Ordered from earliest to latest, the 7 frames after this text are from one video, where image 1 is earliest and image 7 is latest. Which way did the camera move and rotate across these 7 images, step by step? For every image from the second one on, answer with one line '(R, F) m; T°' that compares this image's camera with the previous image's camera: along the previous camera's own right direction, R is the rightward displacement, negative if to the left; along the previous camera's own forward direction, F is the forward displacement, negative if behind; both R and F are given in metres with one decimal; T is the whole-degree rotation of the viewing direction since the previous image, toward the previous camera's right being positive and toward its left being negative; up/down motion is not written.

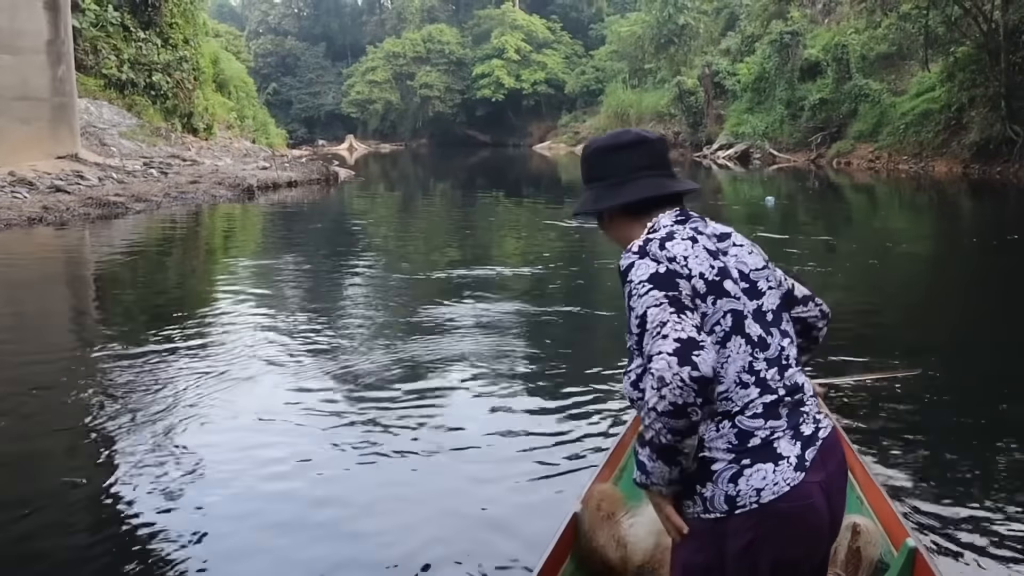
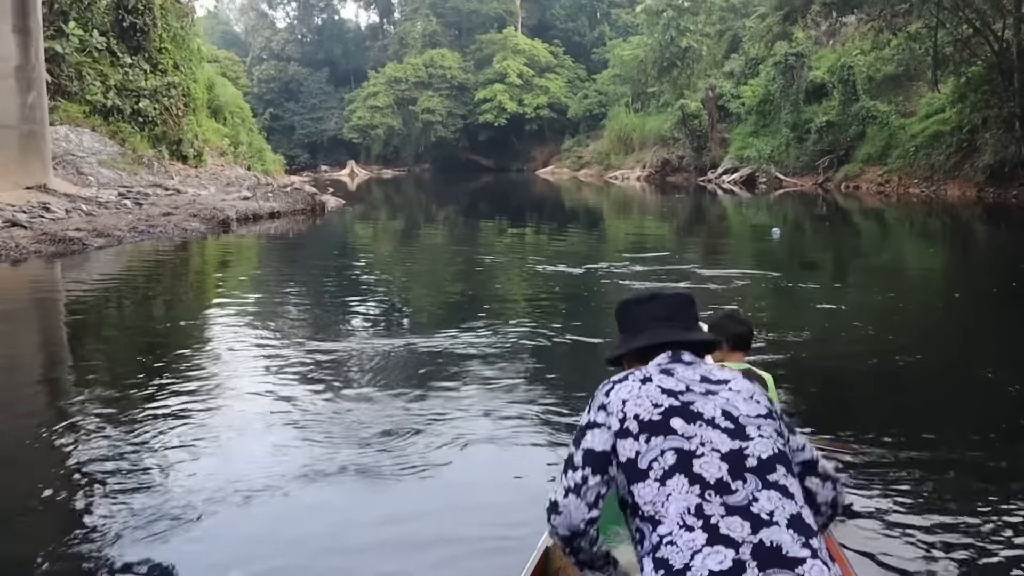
(+0.2, +0.6) m; 0°
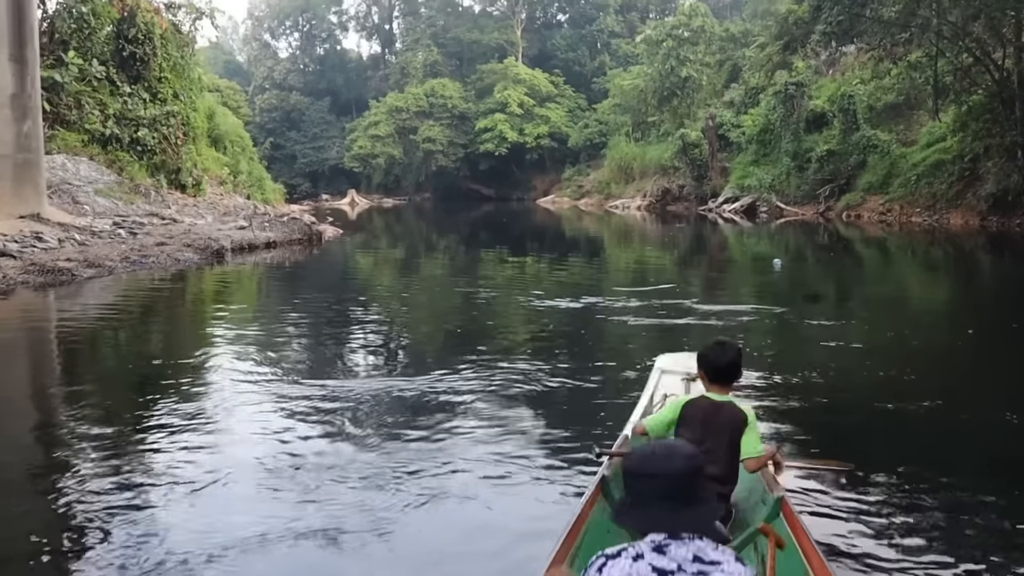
(0.0, +0.1) m; 0°
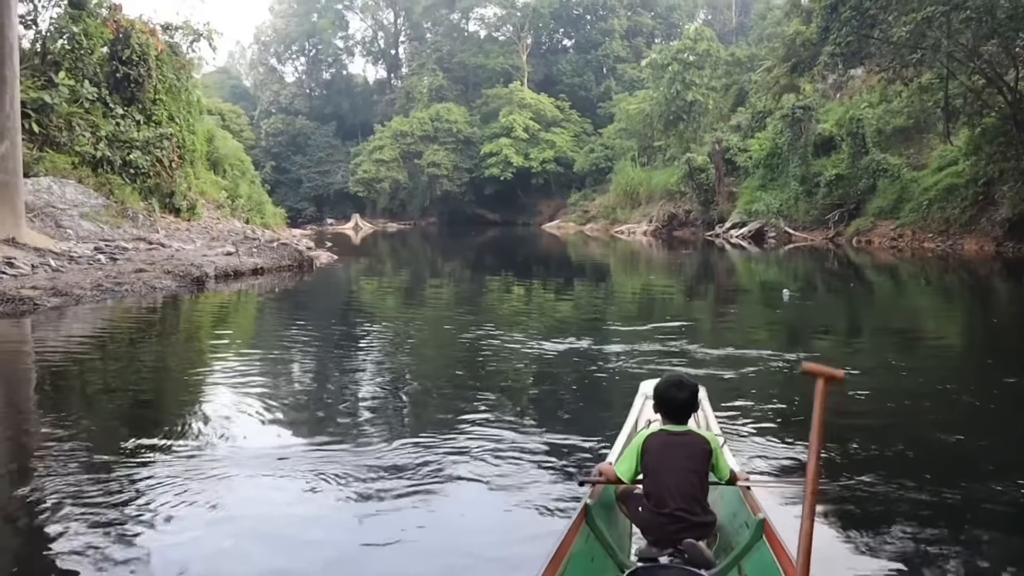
(+0.1, +0.5) m; 0°
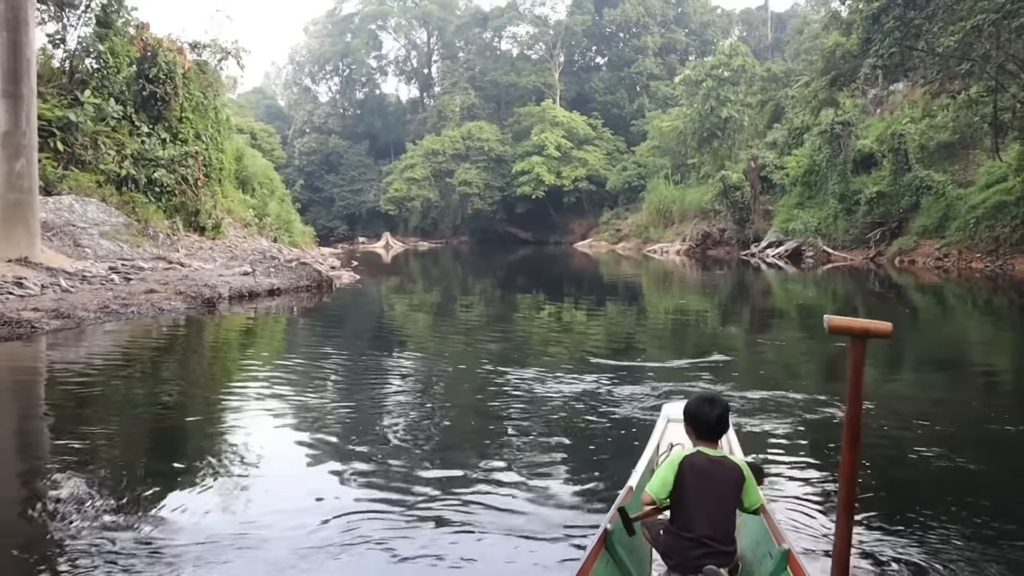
(+0.1, +0.4) m; -2°
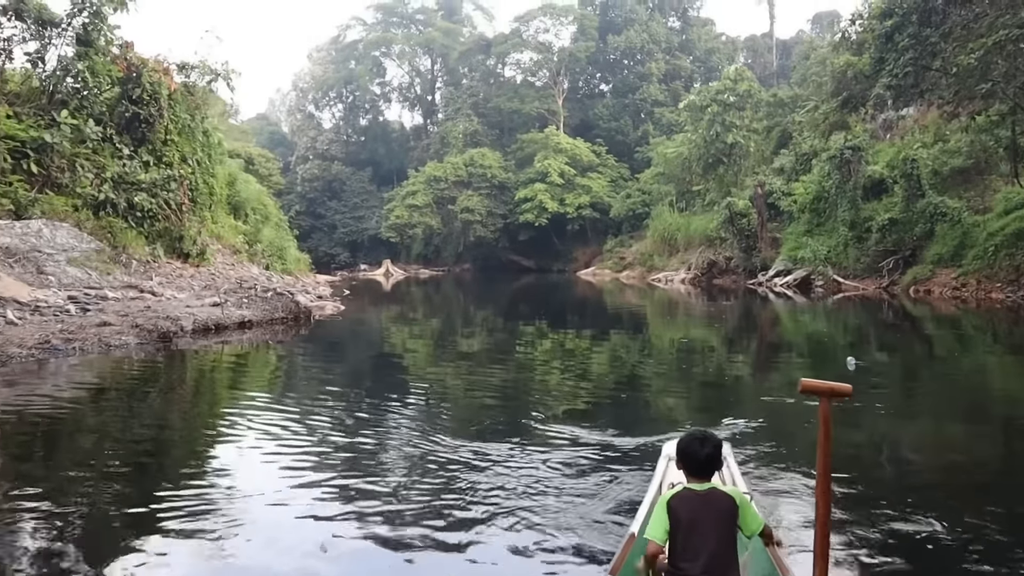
(+0.2, +0.7) m; 0°
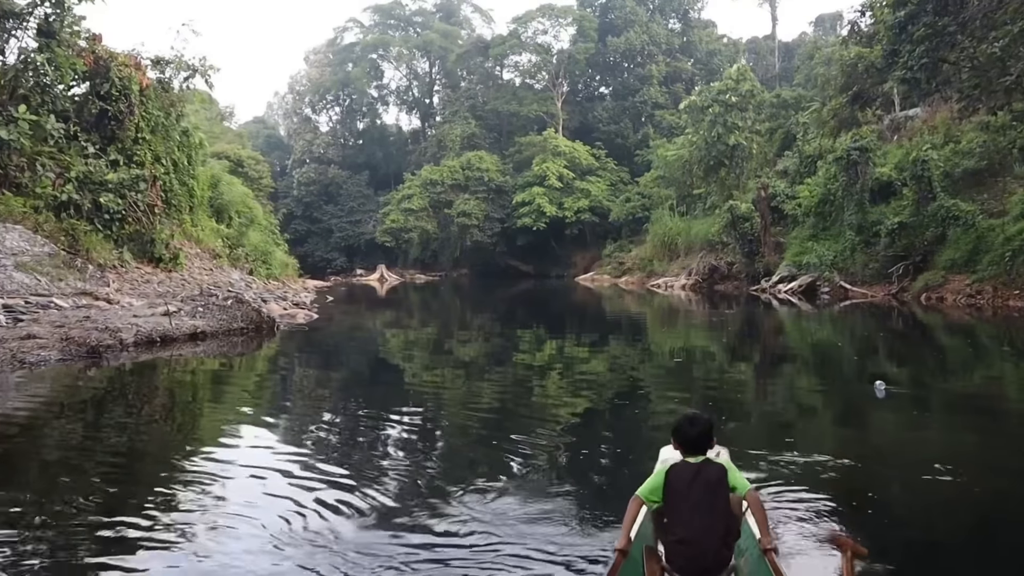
(+0.2, +0.8) m; 0°
